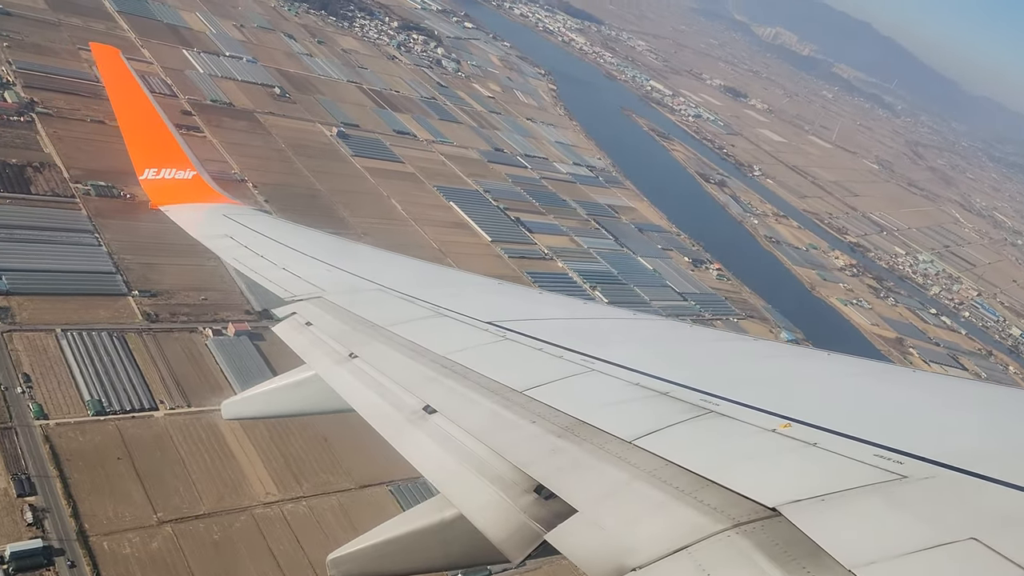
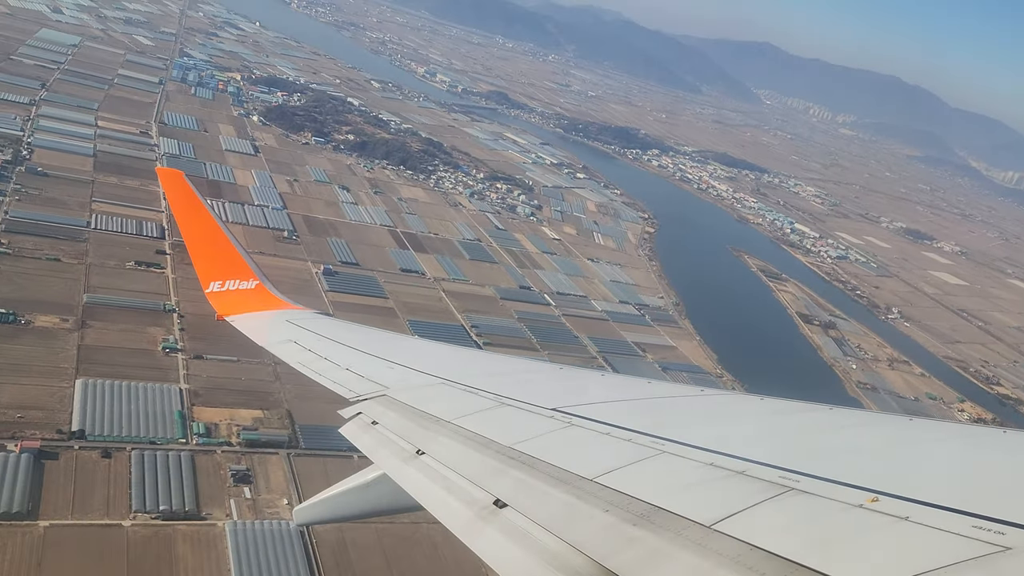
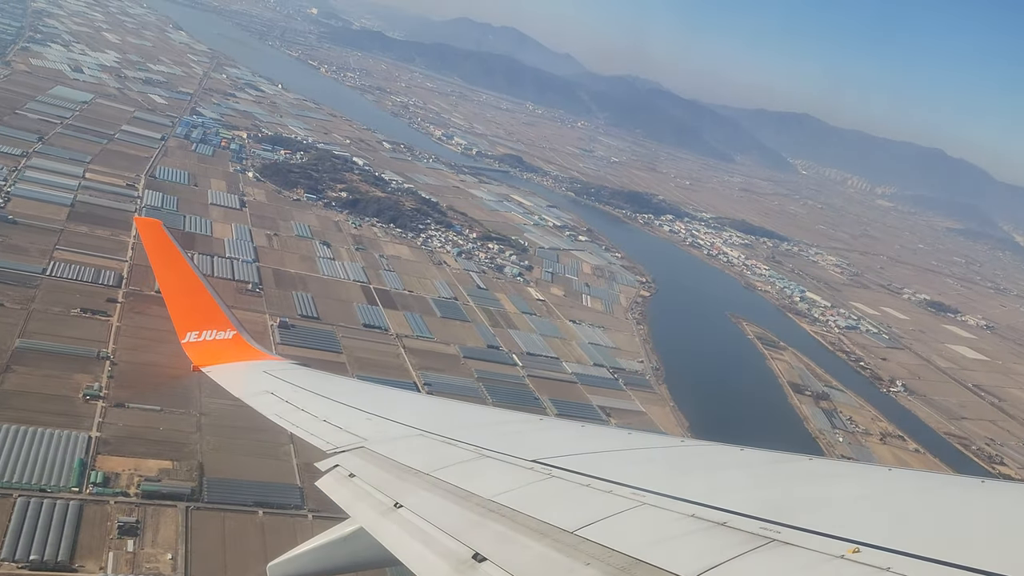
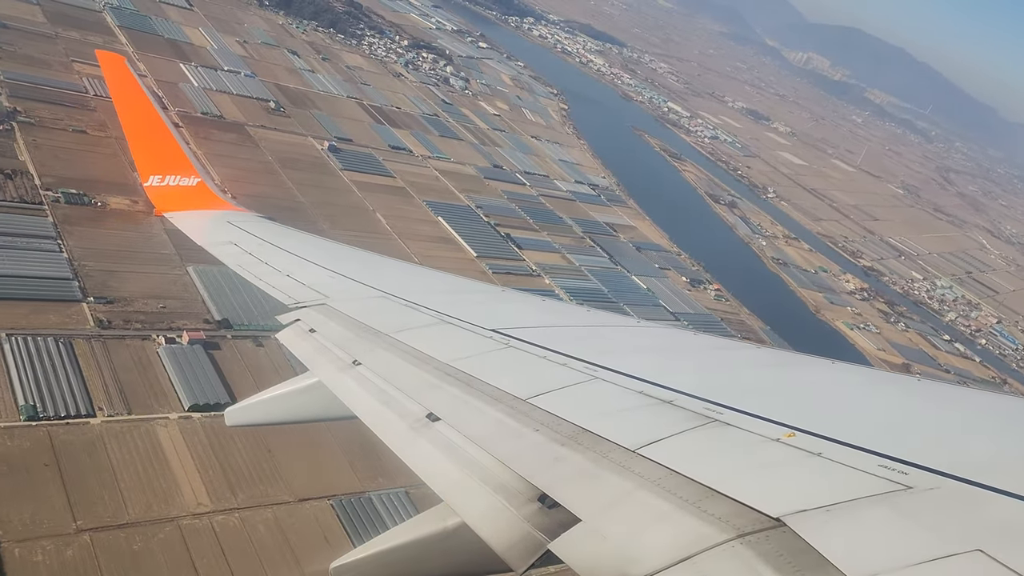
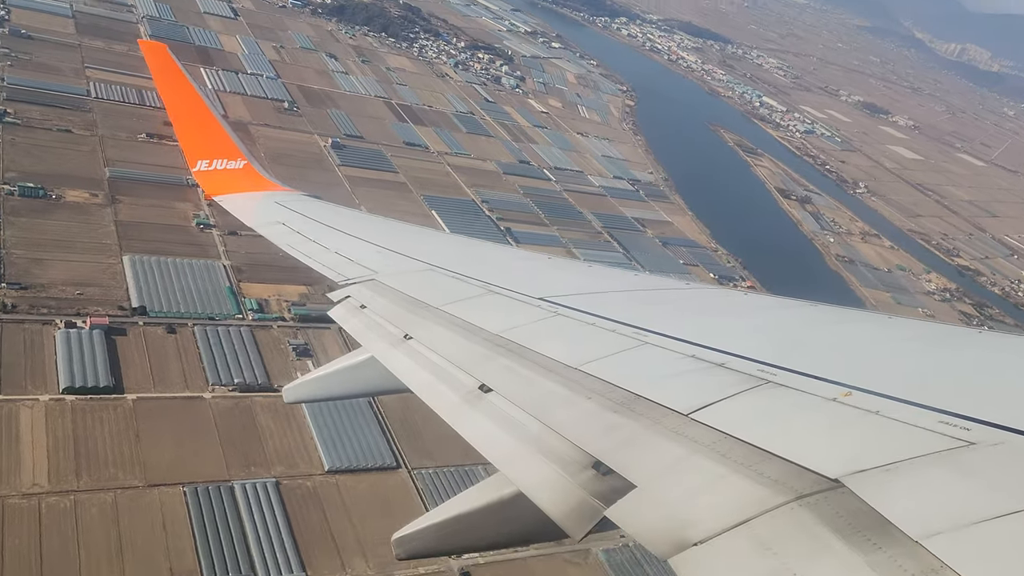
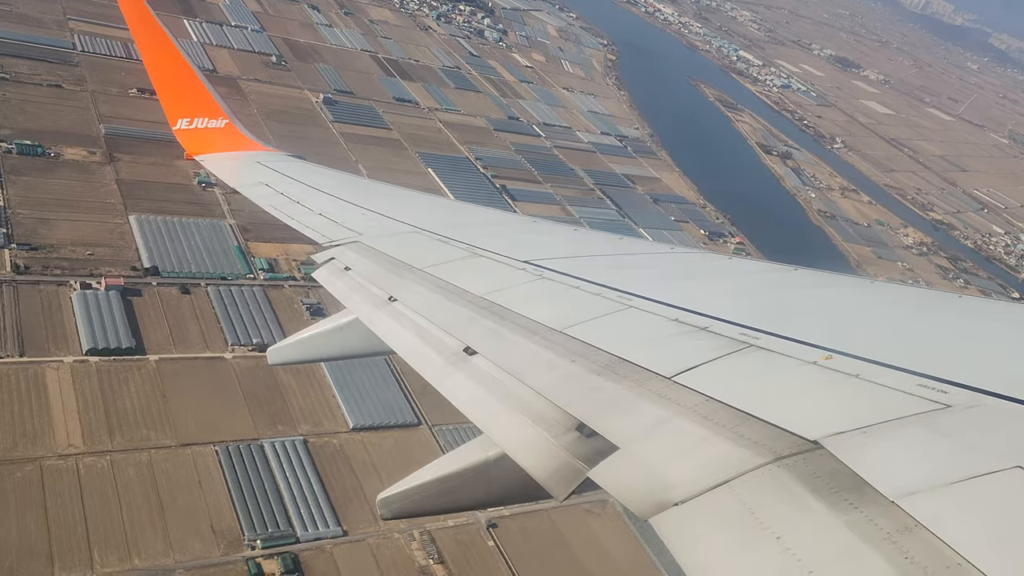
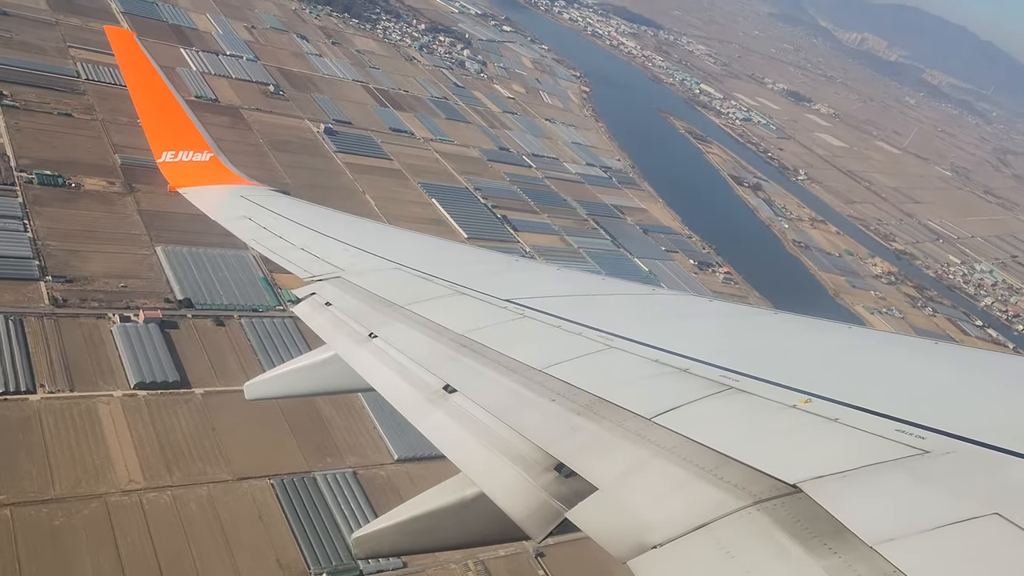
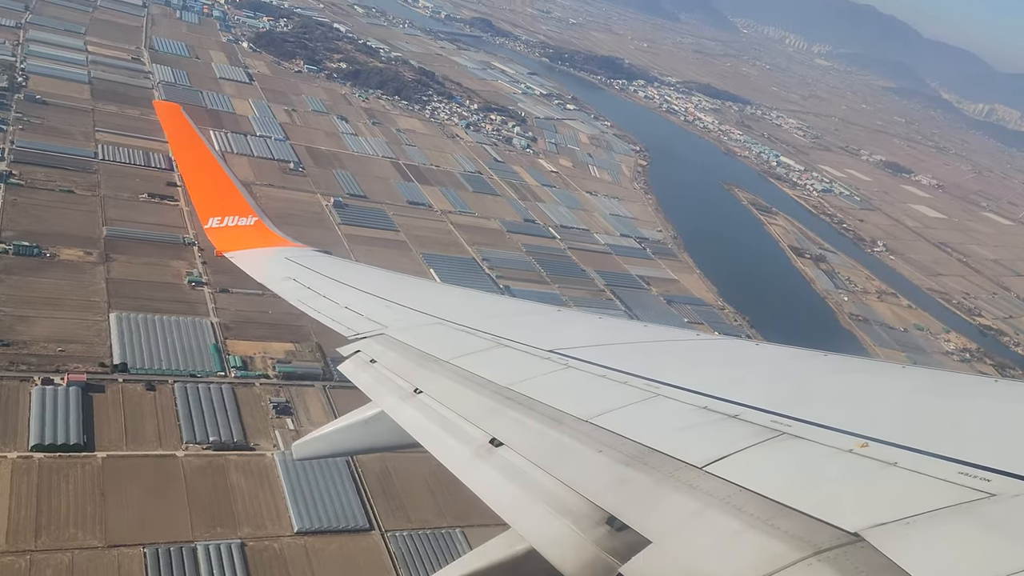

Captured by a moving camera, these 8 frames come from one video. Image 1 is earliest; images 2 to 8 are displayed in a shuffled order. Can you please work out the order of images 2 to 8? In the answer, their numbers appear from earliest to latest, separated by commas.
4, 7, 6, 5, 8, 2, 3
